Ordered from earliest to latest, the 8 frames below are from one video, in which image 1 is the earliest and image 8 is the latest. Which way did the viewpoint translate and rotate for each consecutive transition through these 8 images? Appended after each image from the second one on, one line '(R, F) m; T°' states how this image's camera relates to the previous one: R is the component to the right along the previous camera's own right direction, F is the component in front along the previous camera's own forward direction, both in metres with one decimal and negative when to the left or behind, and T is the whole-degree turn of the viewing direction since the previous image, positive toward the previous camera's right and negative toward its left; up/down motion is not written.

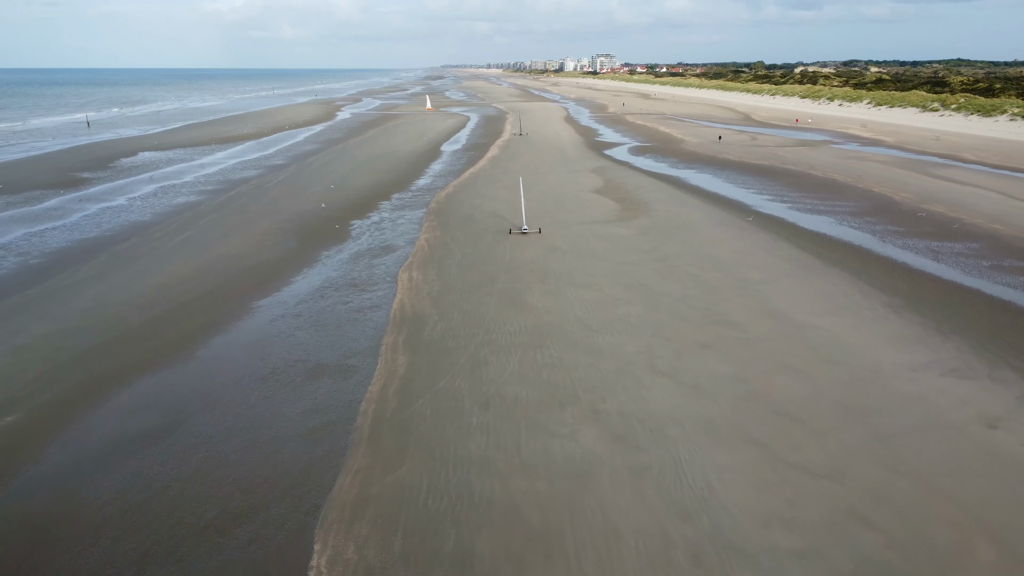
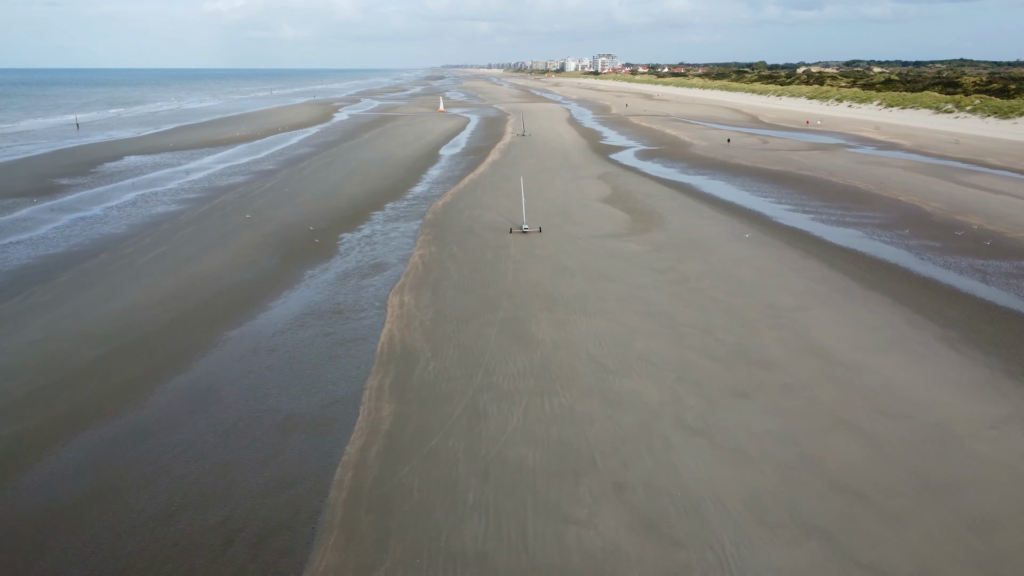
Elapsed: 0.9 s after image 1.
(0.0, +1.0) m; 0°
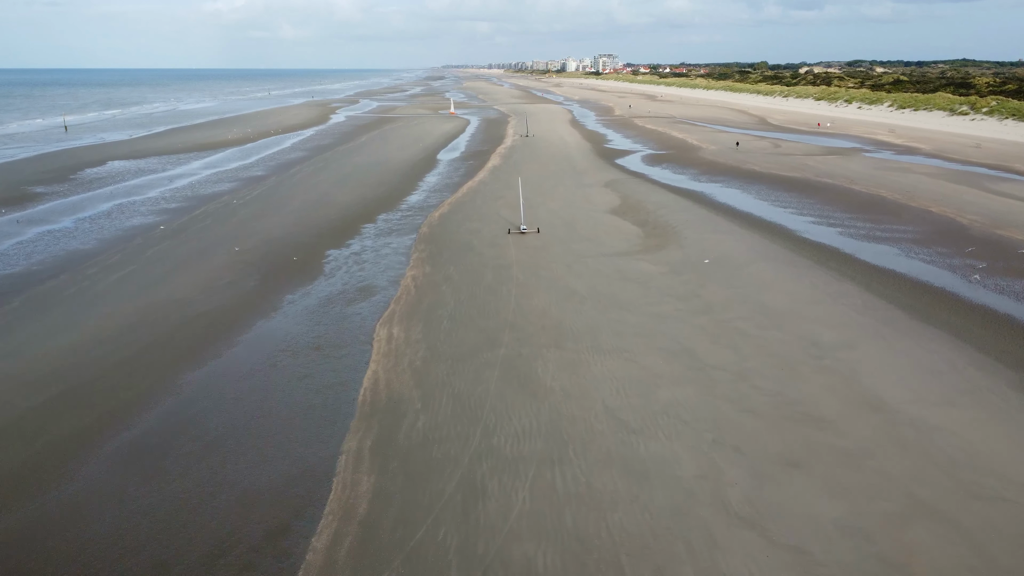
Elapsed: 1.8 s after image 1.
(0.0, +1.0) m; 0°
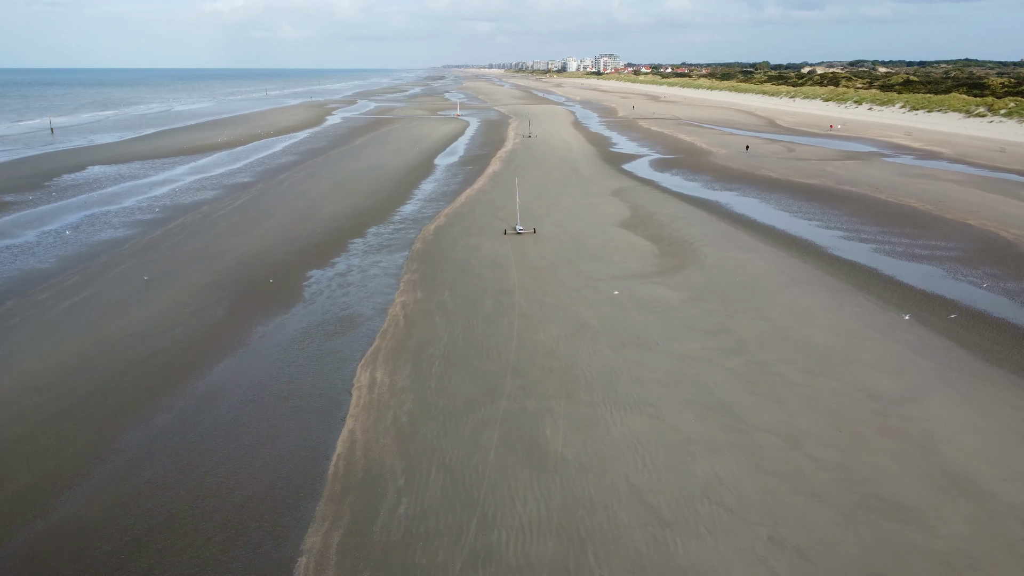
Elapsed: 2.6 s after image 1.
(0.0, +1.1) m; 0°
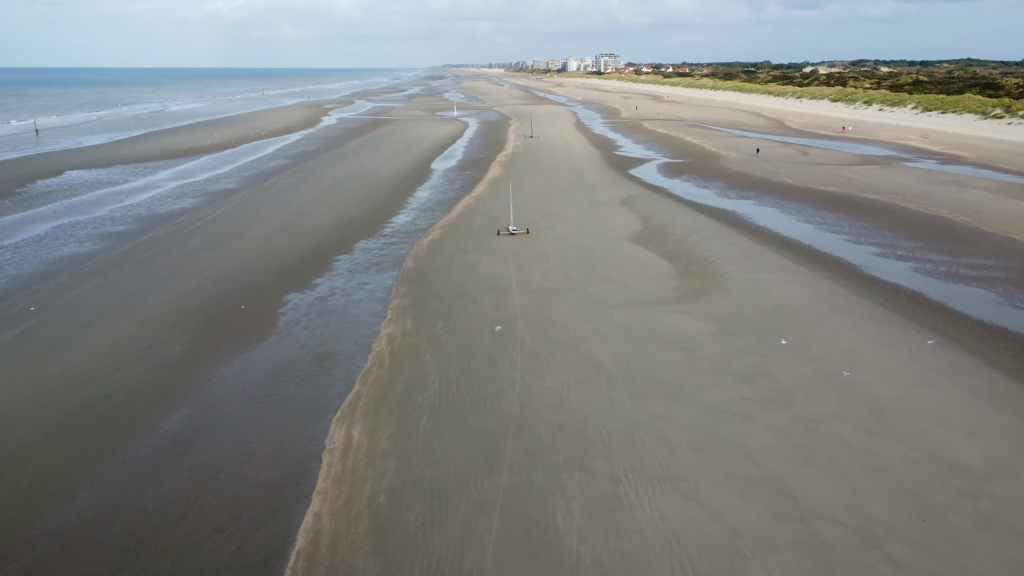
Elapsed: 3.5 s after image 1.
(0.0, +1.0) m; 0°
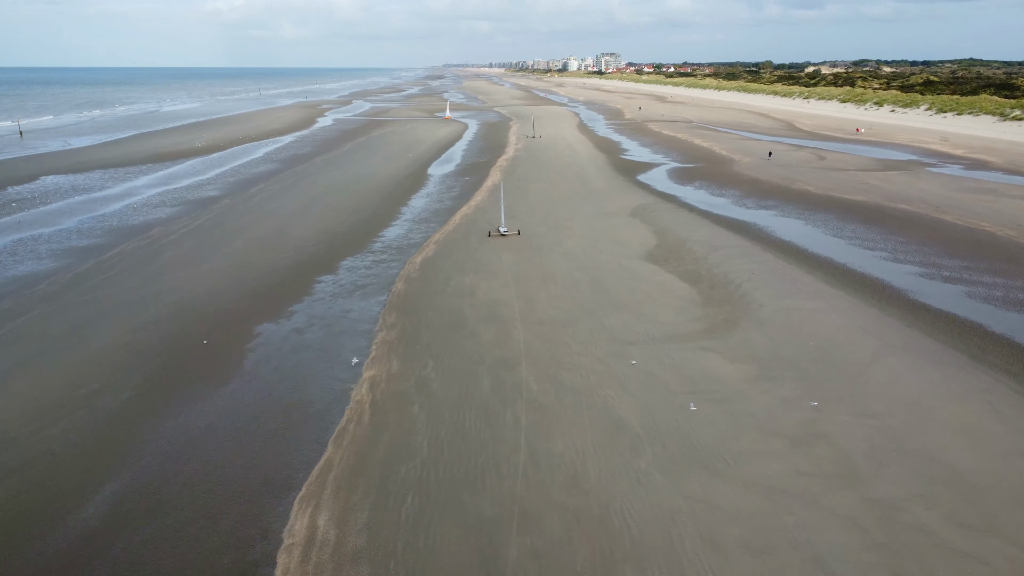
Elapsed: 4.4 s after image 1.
(0.0, +1.1) m; 0°
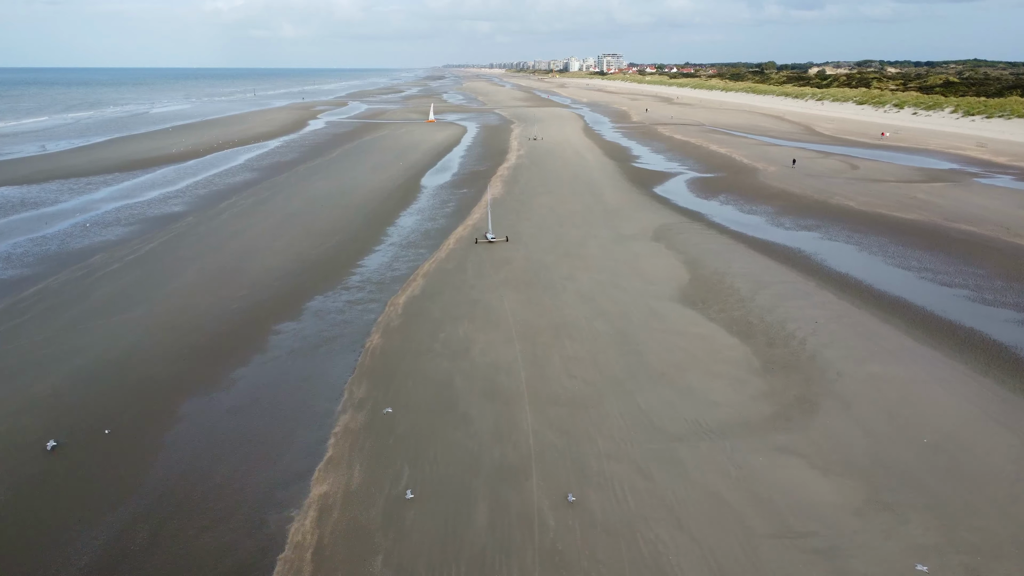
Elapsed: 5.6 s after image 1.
(0.0, +1.8) m; 0°
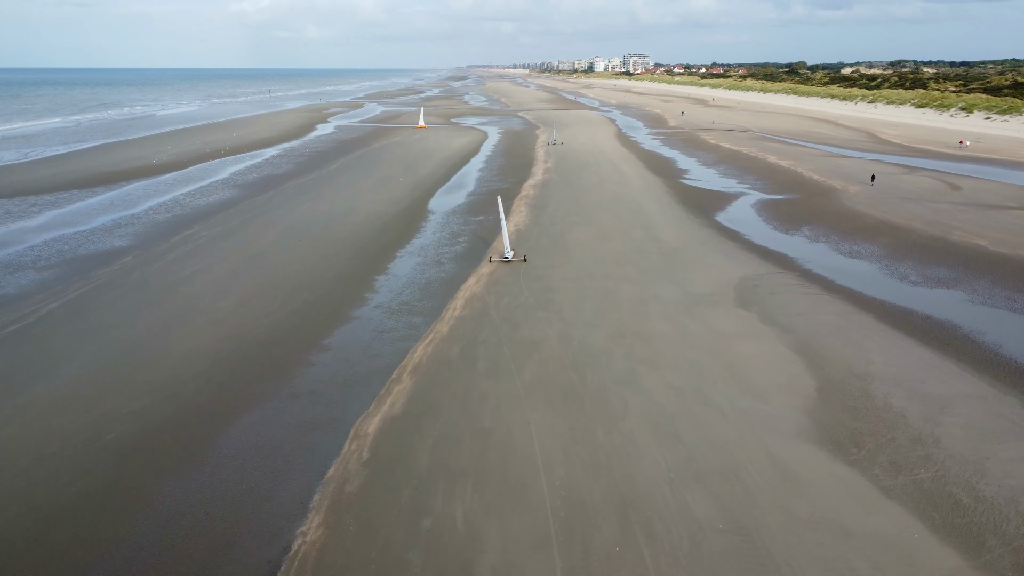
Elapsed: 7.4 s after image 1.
(-0.1, +3.1) m; -2°
